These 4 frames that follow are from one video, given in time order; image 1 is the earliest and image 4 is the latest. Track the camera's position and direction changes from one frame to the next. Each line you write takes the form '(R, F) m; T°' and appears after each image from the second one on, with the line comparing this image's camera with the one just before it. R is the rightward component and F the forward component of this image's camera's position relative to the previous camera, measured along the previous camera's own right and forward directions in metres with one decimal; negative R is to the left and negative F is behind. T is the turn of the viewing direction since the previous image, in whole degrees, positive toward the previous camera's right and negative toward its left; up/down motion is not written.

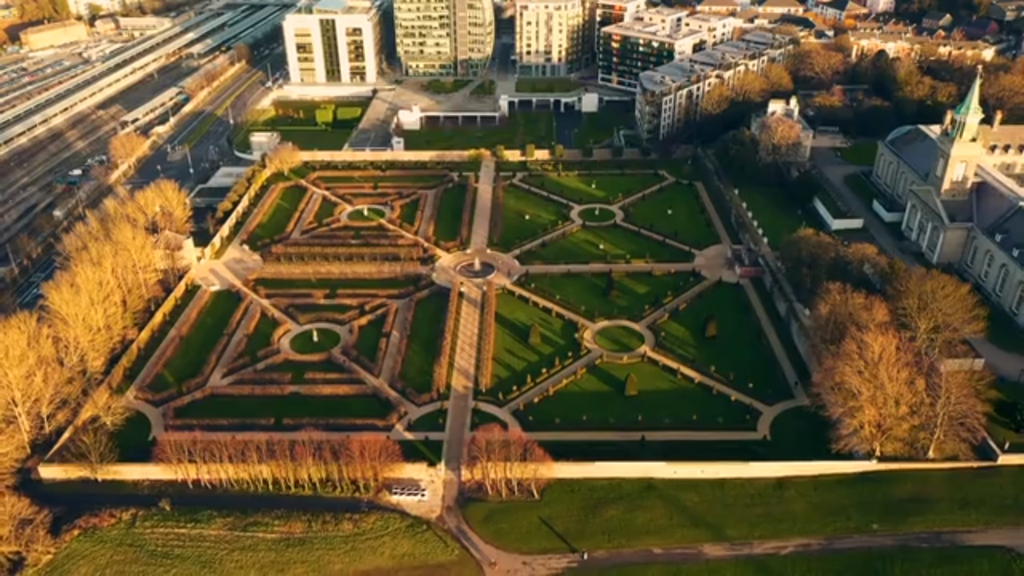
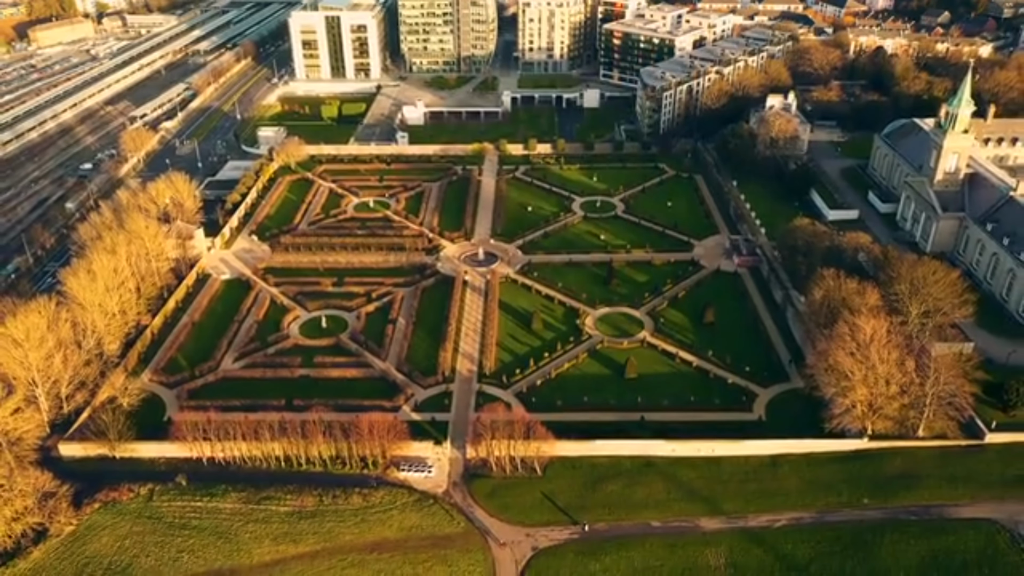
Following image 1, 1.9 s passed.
(-0.1, -1.8) m; 0°
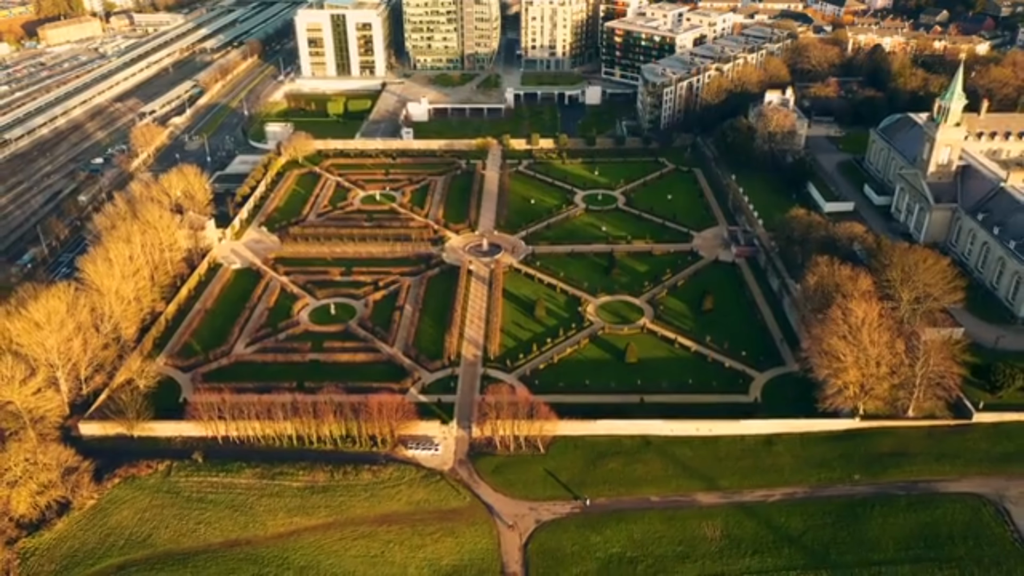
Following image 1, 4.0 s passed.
(-0.2, -2.0) m; 0°
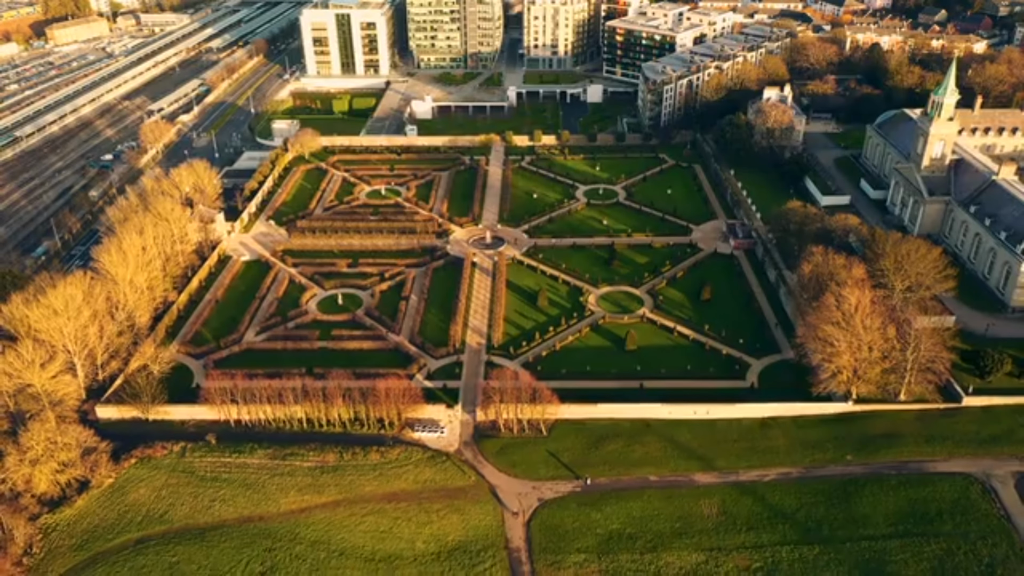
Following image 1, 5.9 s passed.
(-0.1, -1.8) m; 0°
